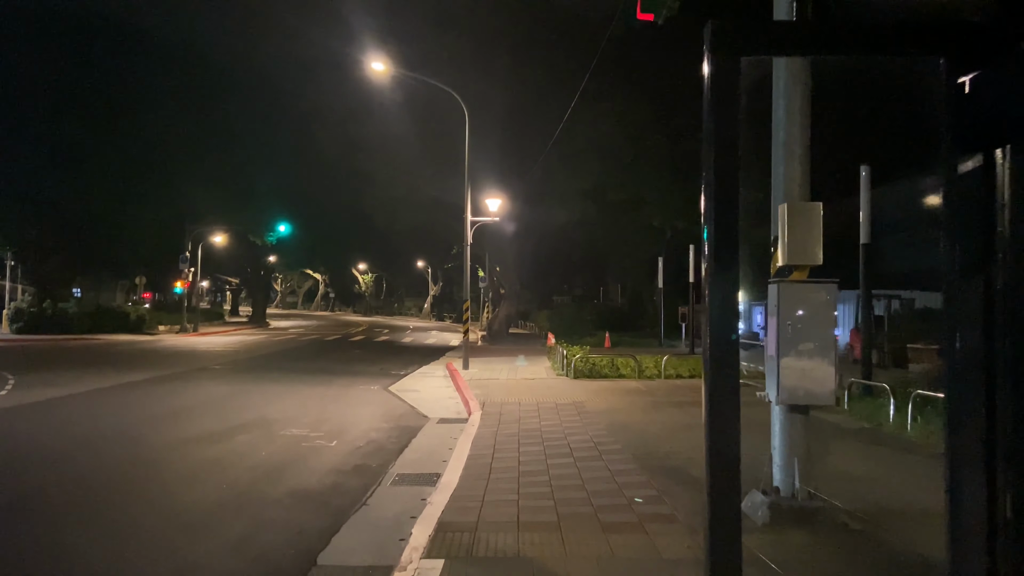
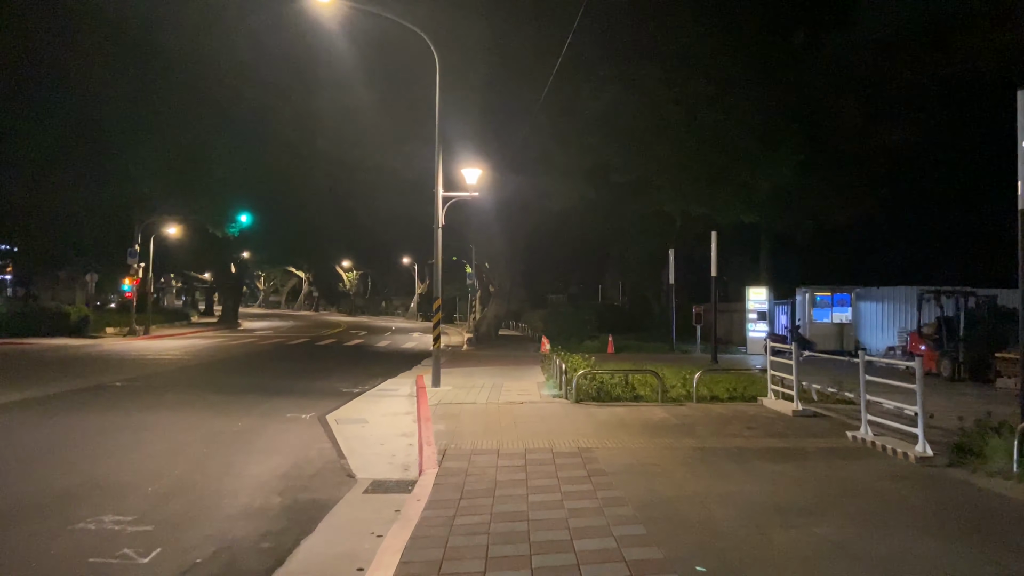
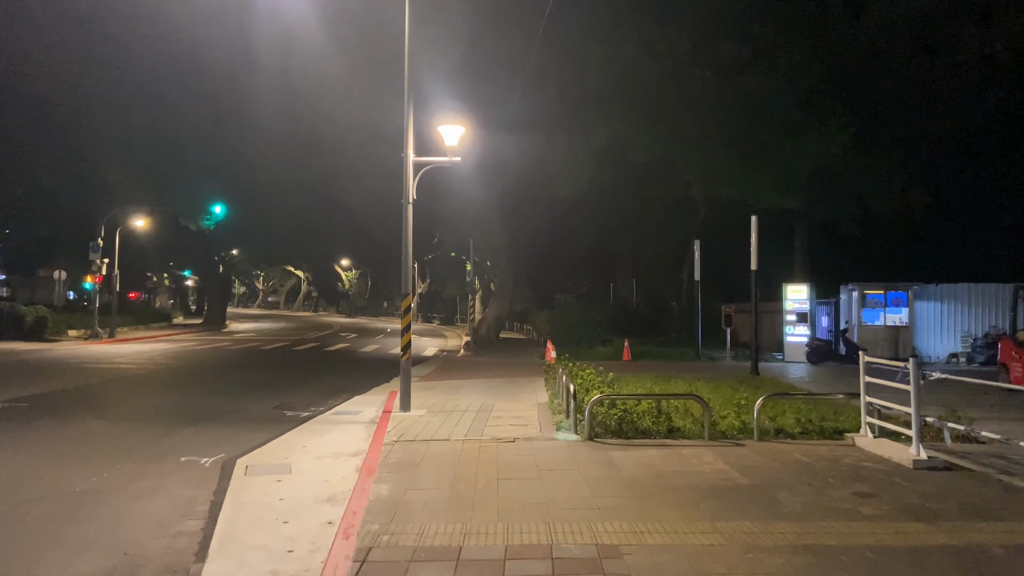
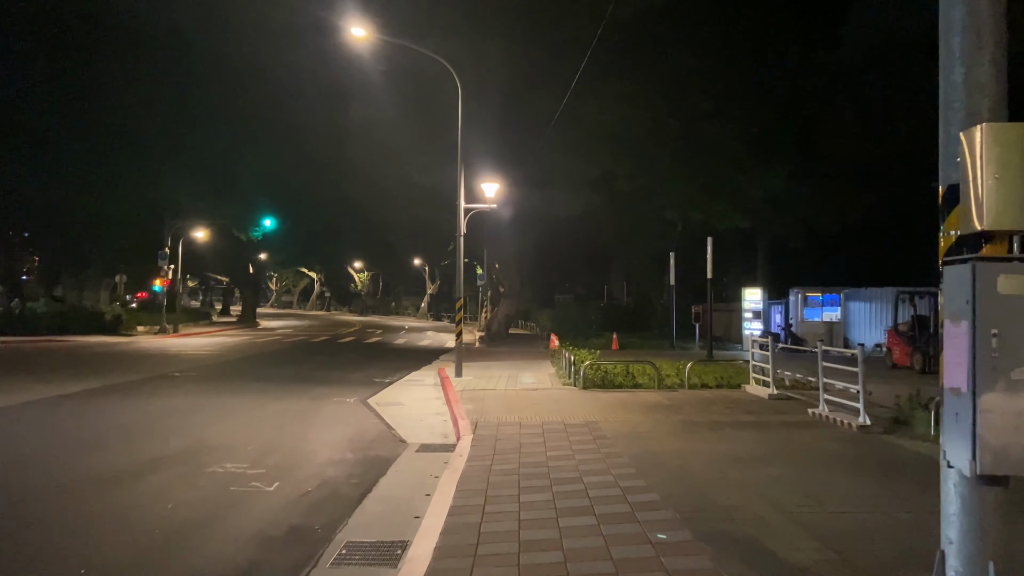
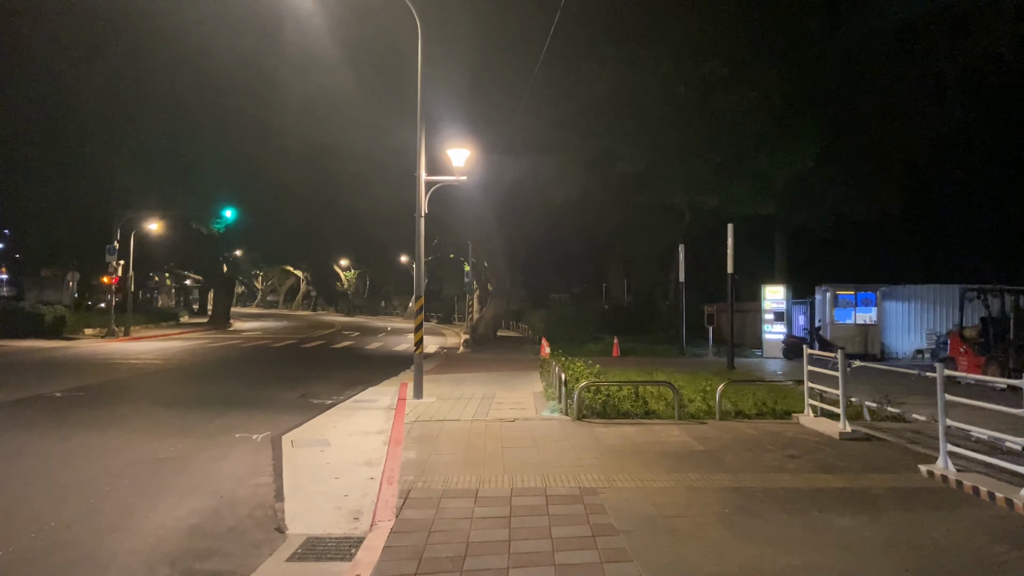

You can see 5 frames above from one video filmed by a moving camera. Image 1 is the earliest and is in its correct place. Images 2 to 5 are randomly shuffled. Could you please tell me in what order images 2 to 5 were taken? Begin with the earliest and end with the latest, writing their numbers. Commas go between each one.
4, 2, 5, 3
